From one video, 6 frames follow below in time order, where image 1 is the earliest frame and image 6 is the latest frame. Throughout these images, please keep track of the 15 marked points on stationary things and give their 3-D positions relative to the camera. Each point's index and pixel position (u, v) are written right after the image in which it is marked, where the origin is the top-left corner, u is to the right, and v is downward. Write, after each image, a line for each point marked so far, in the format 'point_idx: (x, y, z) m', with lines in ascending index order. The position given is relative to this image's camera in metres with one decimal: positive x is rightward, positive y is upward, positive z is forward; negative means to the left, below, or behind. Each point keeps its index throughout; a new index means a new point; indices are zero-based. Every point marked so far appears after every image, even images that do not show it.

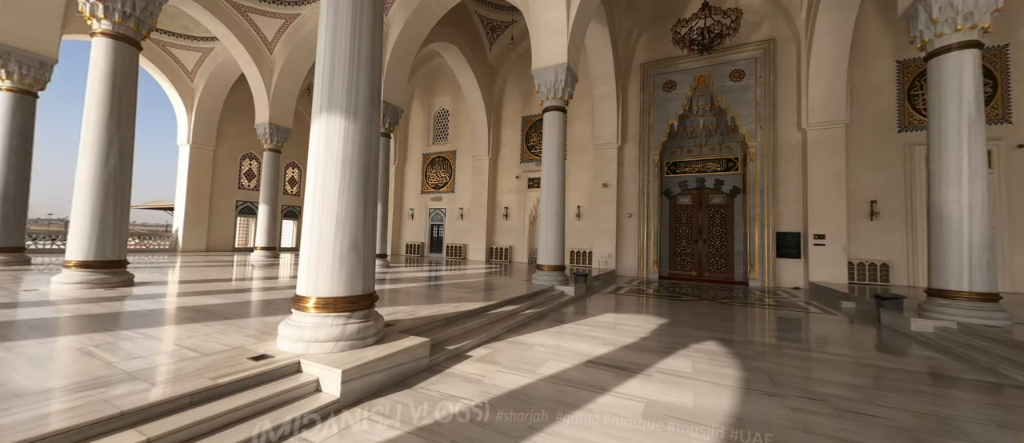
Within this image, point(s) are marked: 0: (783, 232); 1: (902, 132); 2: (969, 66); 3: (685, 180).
0: (+4.7, -0.2, +6.3) m
1: (+6.2, +1.5, +5.7) m
2: (+3.2, +1.1, +2.5) m
3: (+3.6, +0.9, +7.9) m
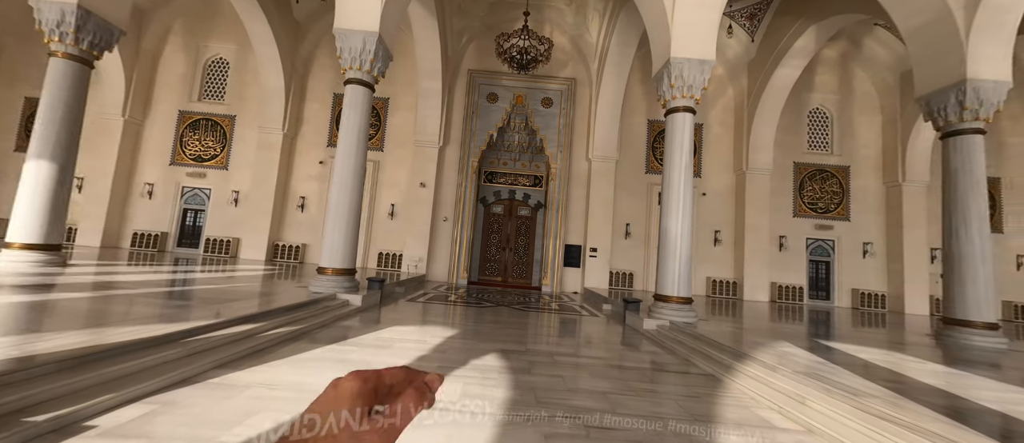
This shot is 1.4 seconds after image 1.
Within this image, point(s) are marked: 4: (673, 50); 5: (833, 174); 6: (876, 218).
0: (+1.2, -0.5, +7.4) m
1: (+2.9, +1.1, +7.6) m
2: (+1.6, +0.9, +3.4) m
3: (-0.4, +0.8, +8.4) m
4: (+1.5, +1.6, +3.4) m
5: (+6.3, +0.9, +7.1) m
6: (+7.1, +0.1, +7.1) m
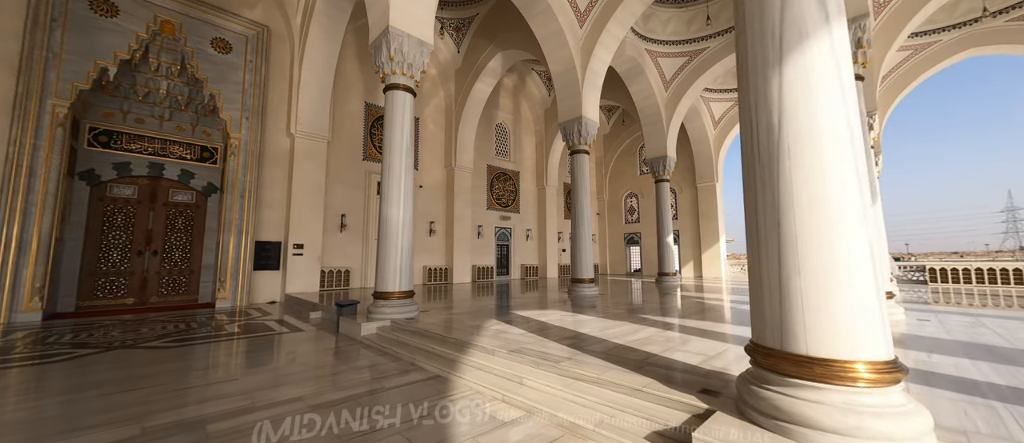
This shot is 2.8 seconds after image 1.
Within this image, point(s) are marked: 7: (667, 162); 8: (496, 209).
0: (-4.0, -0.3, +5.8) m
1: (-2.9, +1.2, +7.1) m
2: (-0.9, +1.0, +3.2) m
3: (-5.8, +0.9, +5.5) m
4: (-1.0, +1.7, +3.0) m
5: (0.0, +1.1, +9.1) m
6: (+0.6, +0.3, +9.6) m
7: (+3.0, +1.2, +6.9) m
8: (-0.4, +0.3, +8.7) m
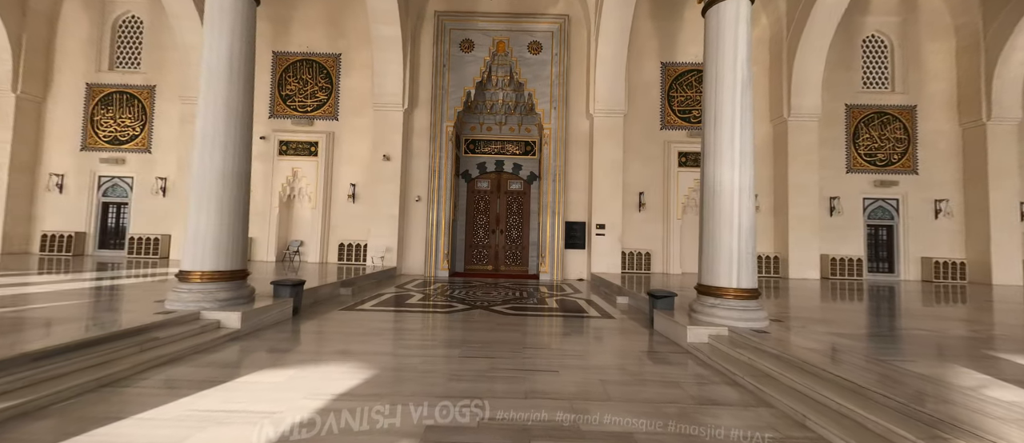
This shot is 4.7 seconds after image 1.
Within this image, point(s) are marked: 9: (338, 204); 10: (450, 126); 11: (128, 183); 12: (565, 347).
0: (+1.0, 0.0, +6.2) m
1: (+2.7, +1.6, +6.4) m
2: (+1.4, +1.2, +2.2) m
3: (-0.6, +1.2, +7.2) m
4: (+1.2, +1.9, +2.1) m
5: (+6.1, +1.6, +5.8) m
6: (+6.9, +0.8, +5.8) m
7: (+6.8, +1.6, +2.2) m
8: (+5.6, +0.8, +5.8) m
9: (-3.6, +0.4, +7.5) m
10: (-1.1, +1.8, +6.7) m
11: (-8.7, +0.9, +8.3) m
12: (+0.3, -0.8, +2.5) m
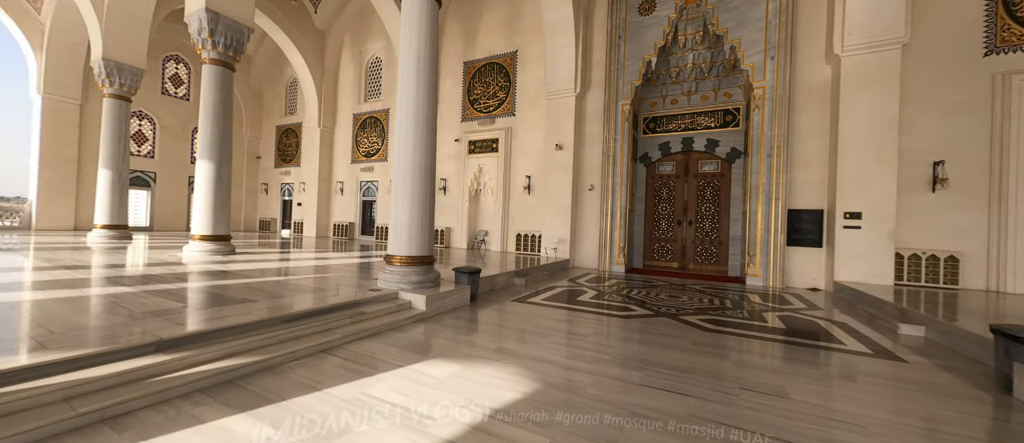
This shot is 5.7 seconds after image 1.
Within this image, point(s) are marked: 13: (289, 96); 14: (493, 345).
0: (+3.6, +0.2, +4.6) m
1: (+5.1, +1.8, +3.9) m
2: (+2.0, +1.3, +0.8) m
3: (+2.6, +1.4, +6.1) m
4: (+1.8, +1.9, +0.8) m
5: (+7.9, +1.8, +1.8) m
6: (+8.6, +1.0, +1.4) m
7: (+6.8, +1.7, -1.7) m
8: (+7.5, +0.9, +2.1) m
9: (+0.1, +0.5, +7.8) m
10: (+1.9, +1.9, +6.0) m
11: (-4.1, +1.1, +10.9) m
12: (+1.2, -0.8, +1.6) m
13: (-7.9, +4.5, +12.9) m
14: (-0.1, -0.9, +2.5) m
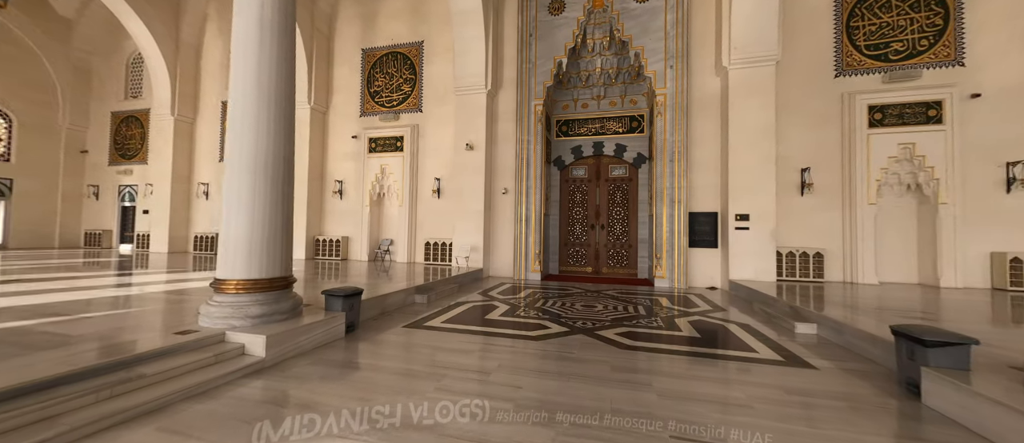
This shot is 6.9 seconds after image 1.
0: (+2.4, +0.1, +4.7) m
1: (+4.0, +1.8, +4.4) m
2: (+1.7, +1.3, +0.7) m
3: (+1.1, +1.3, +6.0) m
4: (+1.5, +1.9, +0.6) m
5: (+7.2, +1.9, +3.0) m
6: (+8.0, +1.0, +2.7) m
7: (+6.9, +1.8, -0.7) m
8: (+6.7, +1.0, +3.1) m
9: (-1.7, +0.4, +7.1) m
10: (+0.4, +1.8, +5.7) m
11: (-6.5, +0.8, +9.1) m
12: (+0.8, -0.8, +1.3) m
13: (-10.7, +4.1, +10.3) m
14: (-0.7, -0.9, +1.9) m
